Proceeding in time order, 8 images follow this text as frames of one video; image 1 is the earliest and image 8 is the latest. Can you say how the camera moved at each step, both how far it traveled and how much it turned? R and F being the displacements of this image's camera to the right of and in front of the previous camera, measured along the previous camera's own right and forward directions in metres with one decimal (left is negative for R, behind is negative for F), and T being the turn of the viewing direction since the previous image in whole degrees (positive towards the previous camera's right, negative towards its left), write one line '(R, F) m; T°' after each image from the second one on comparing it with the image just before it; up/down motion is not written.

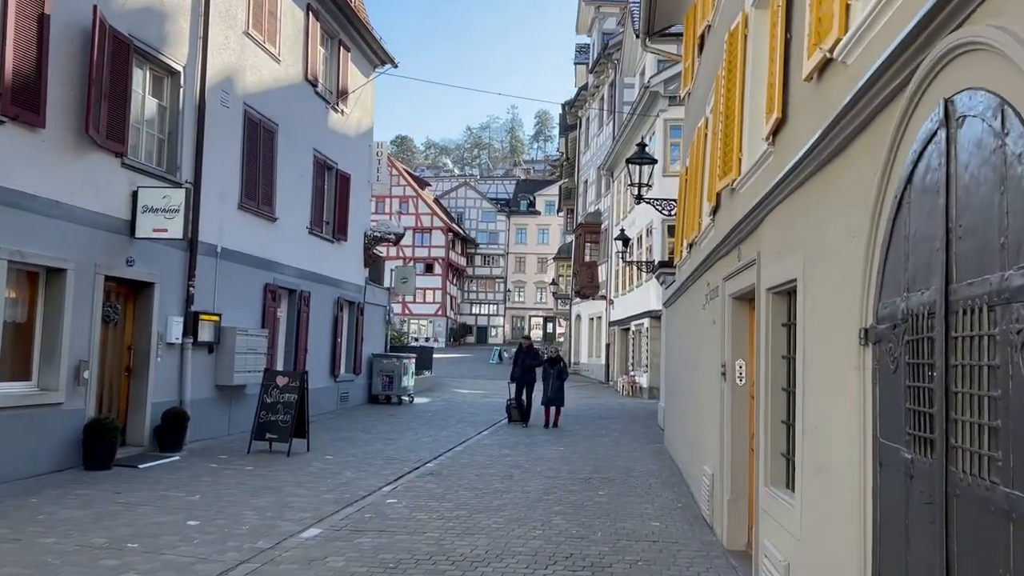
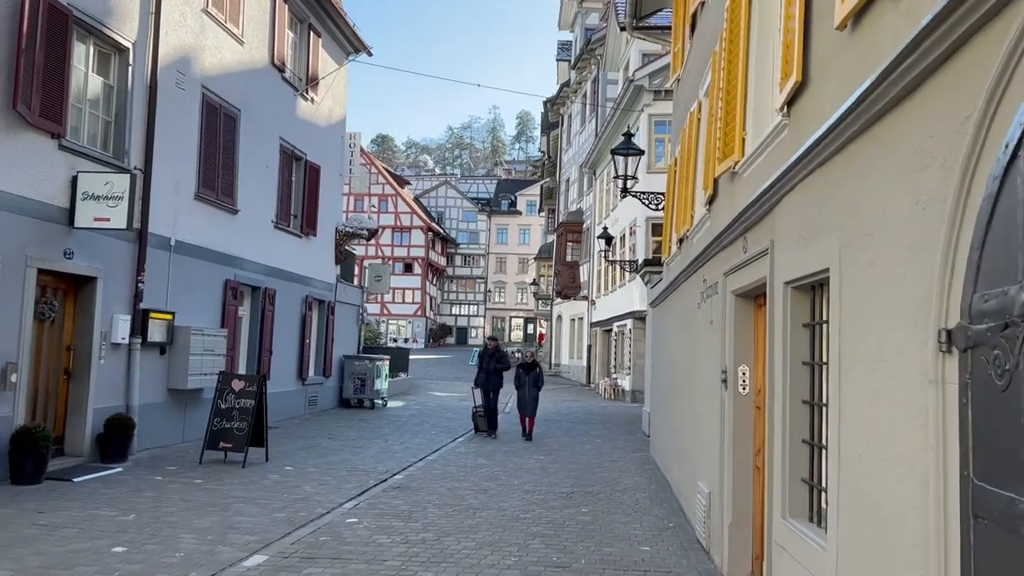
(+0.1, +0.8) m; +1°
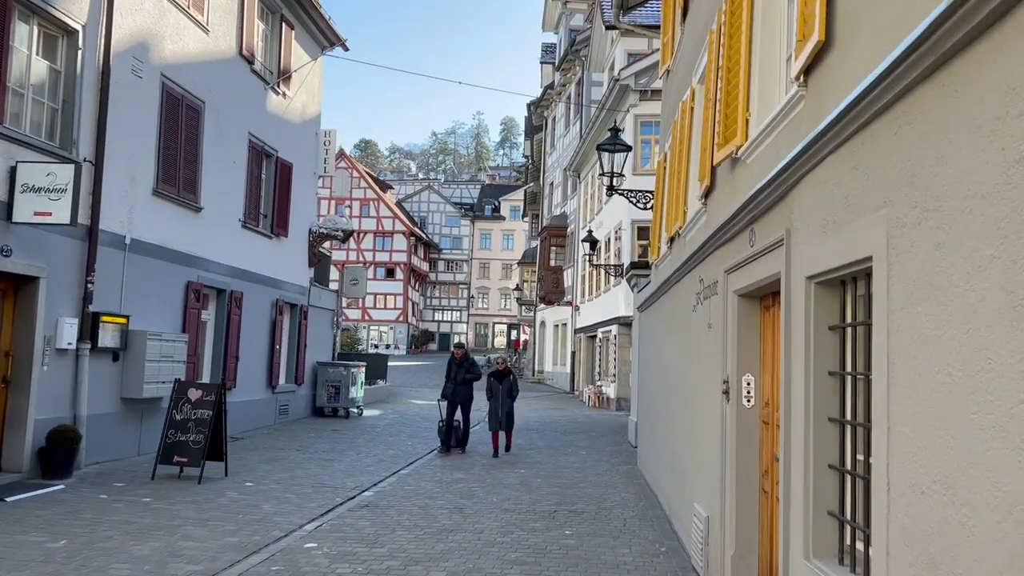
(+0.1, +0.7) m; +1°
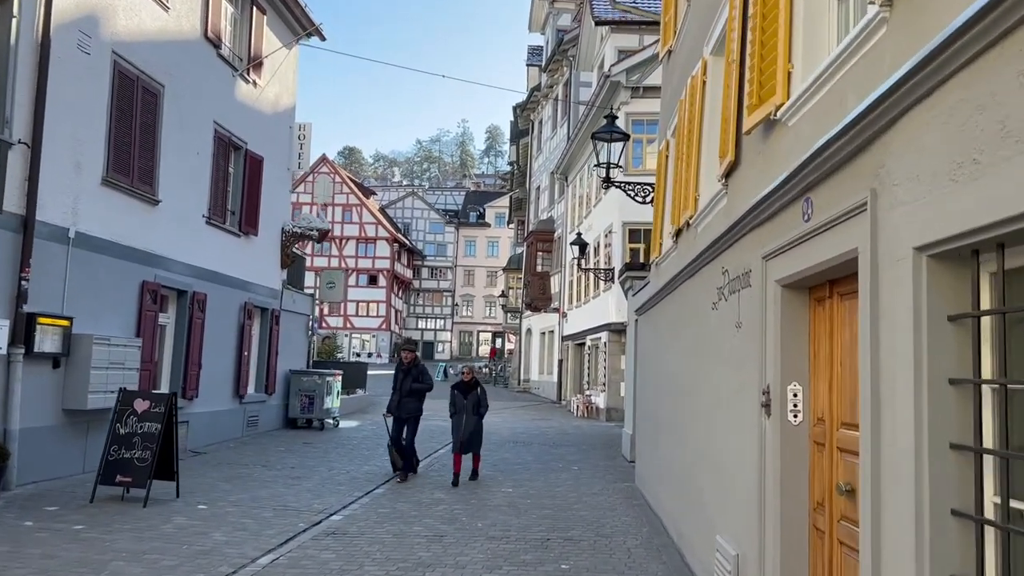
(0.0, +1.0) m; +1°
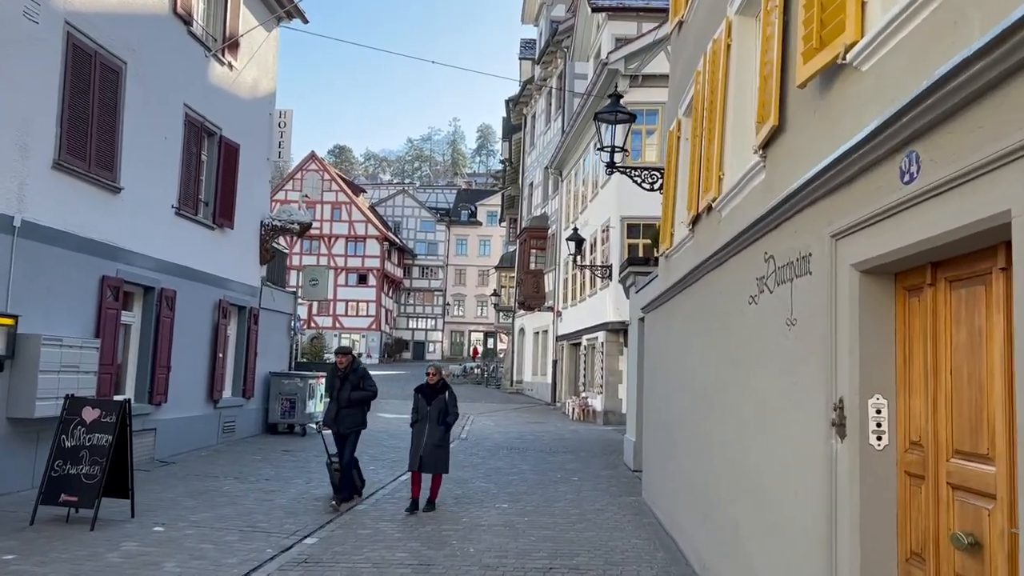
(0.0, +0.9) m; +1°
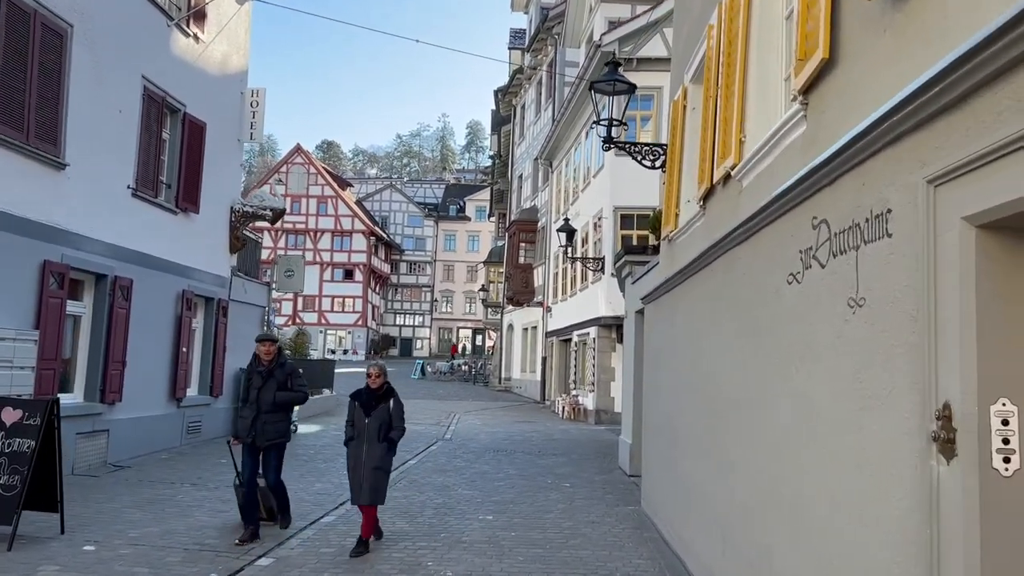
(0.0, +1.0) m; +1°
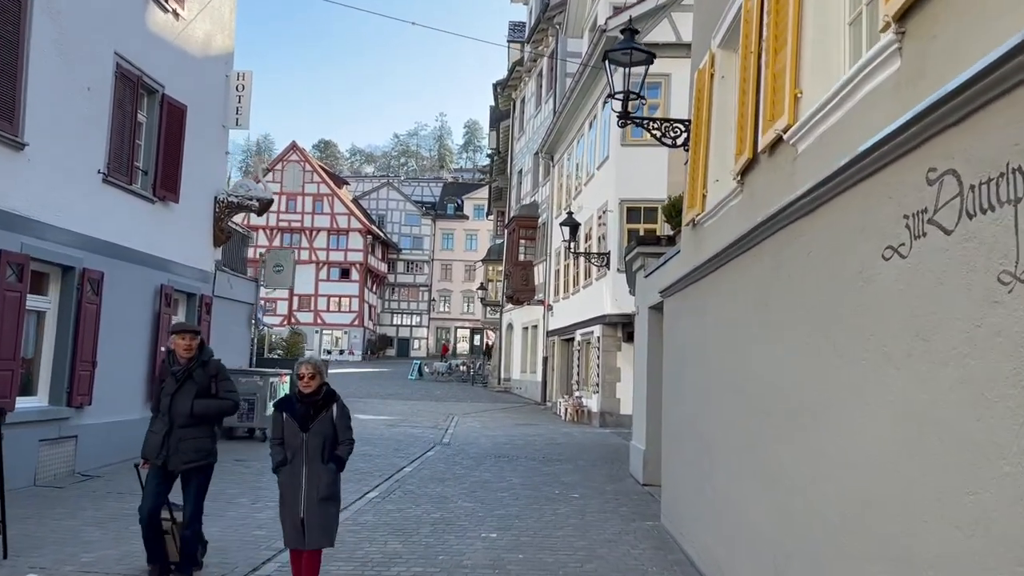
(-0.1, +0.9) m; 0°
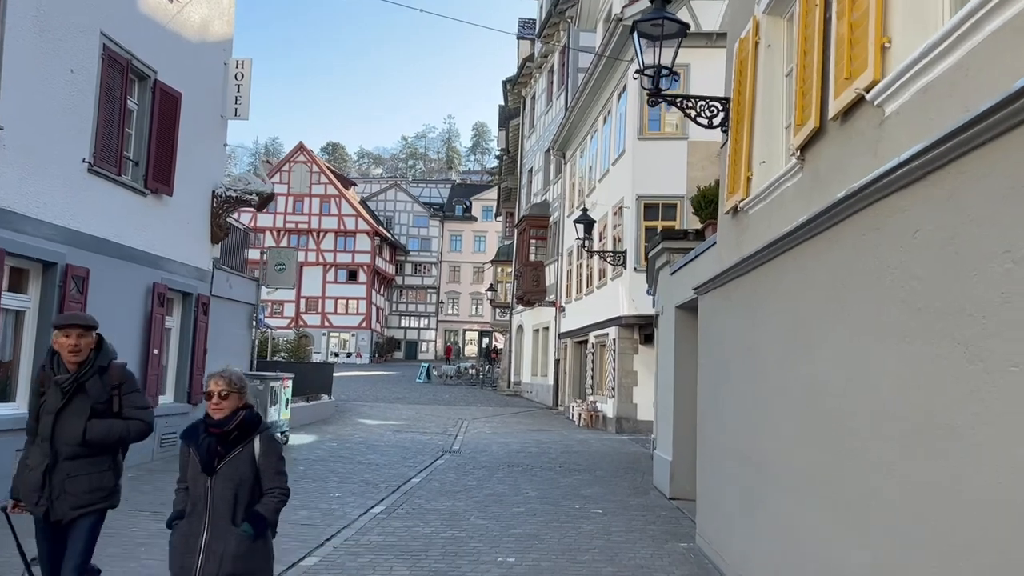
(-0.1, +0.8) m; -1°
